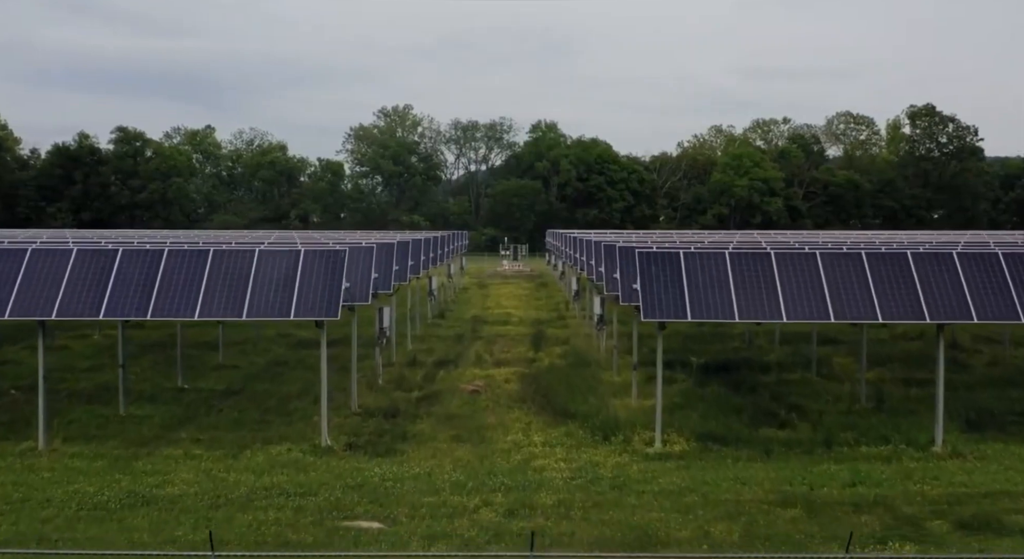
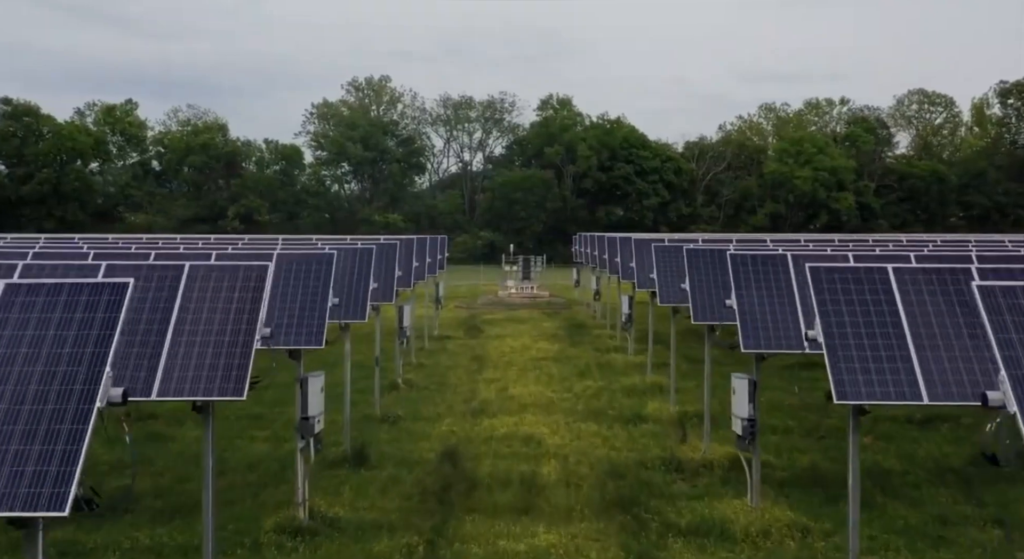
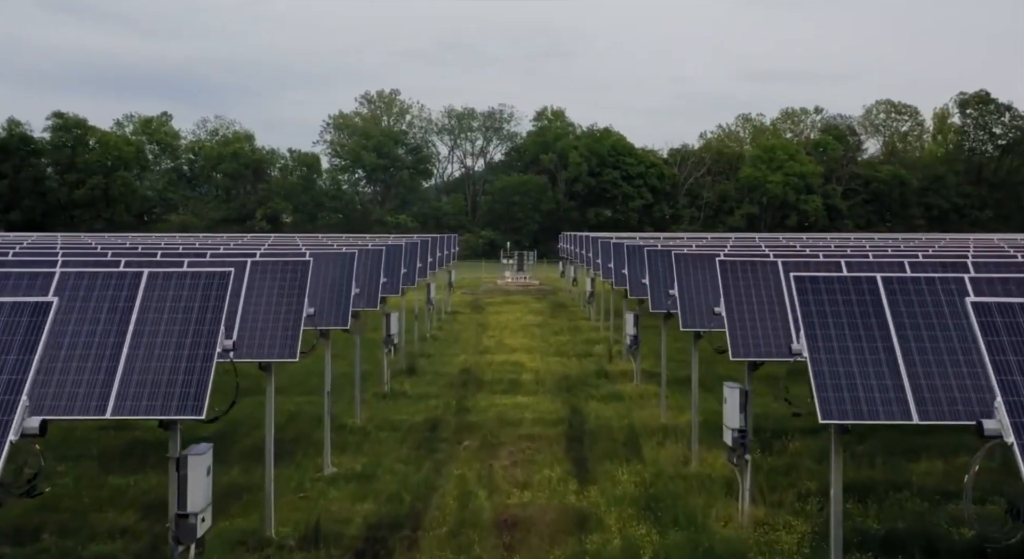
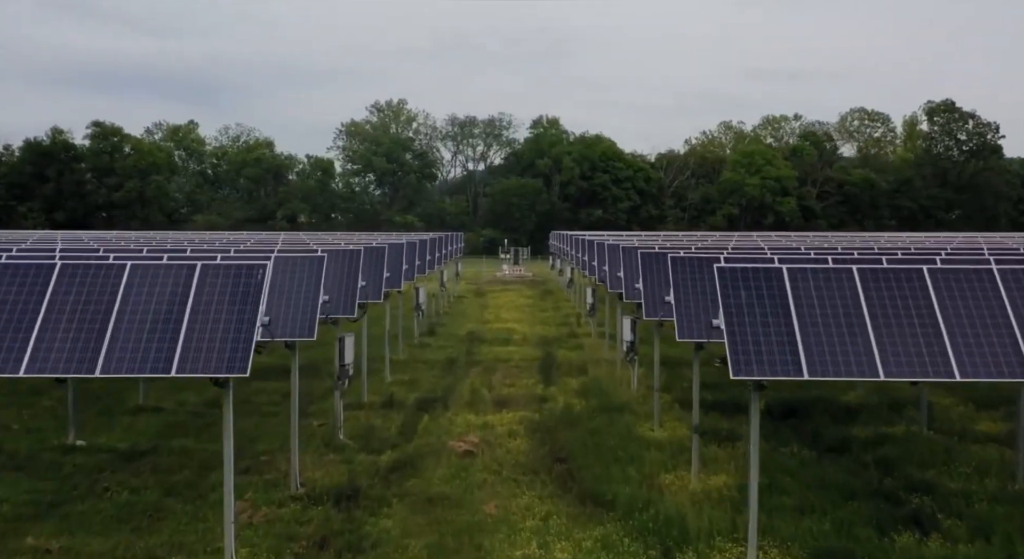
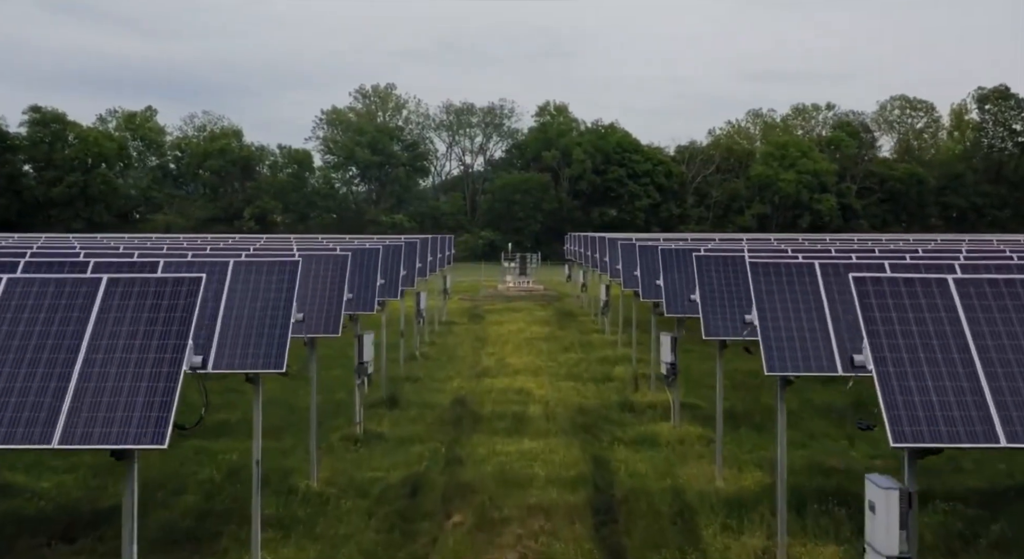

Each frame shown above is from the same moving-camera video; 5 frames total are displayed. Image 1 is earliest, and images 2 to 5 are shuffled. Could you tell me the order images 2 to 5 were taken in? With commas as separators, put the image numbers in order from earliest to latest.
4, 3, 5, 2
